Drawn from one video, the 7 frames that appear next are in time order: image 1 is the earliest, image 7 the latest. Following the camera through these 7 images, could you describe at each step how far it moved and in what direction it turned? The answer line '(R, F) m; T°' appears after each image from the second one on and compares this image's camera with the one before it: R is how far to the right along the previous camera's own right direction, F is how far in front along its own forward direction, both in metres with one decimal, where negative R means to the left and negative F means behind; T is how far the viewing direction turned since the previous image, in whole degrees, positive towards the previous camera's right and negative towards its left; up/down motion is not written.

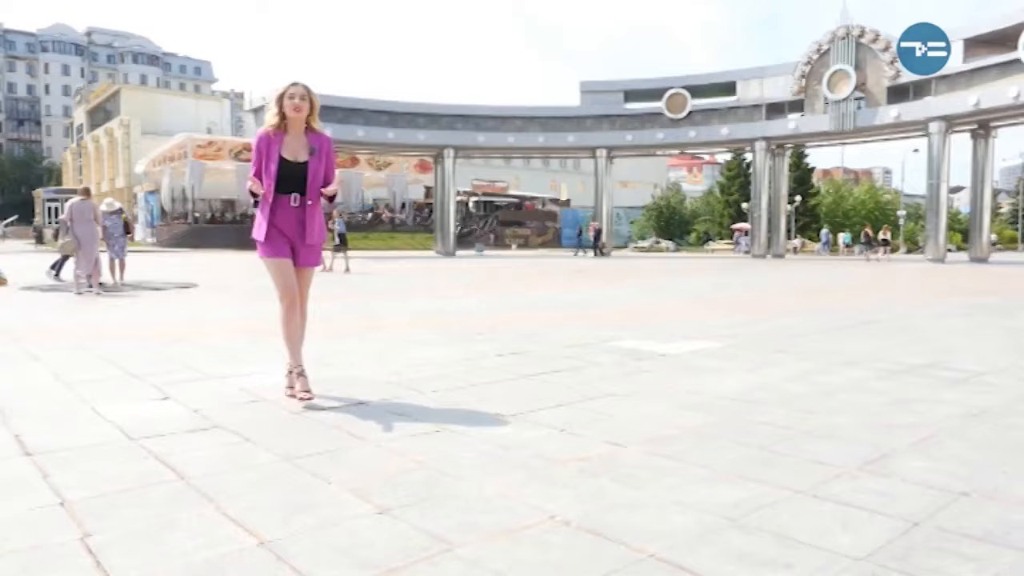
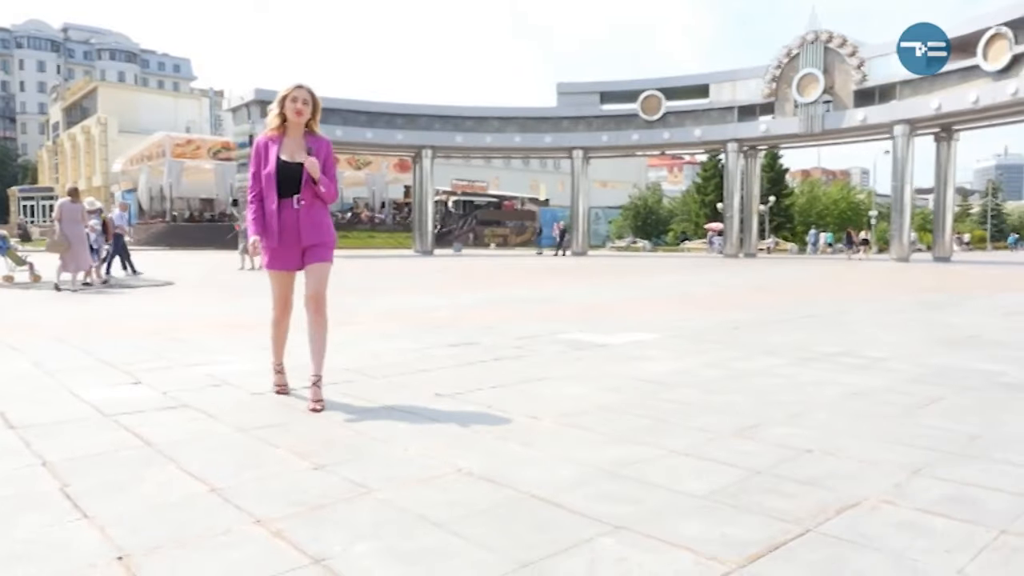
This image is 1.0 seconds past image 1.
(+0.3, -0.5) m; +1°
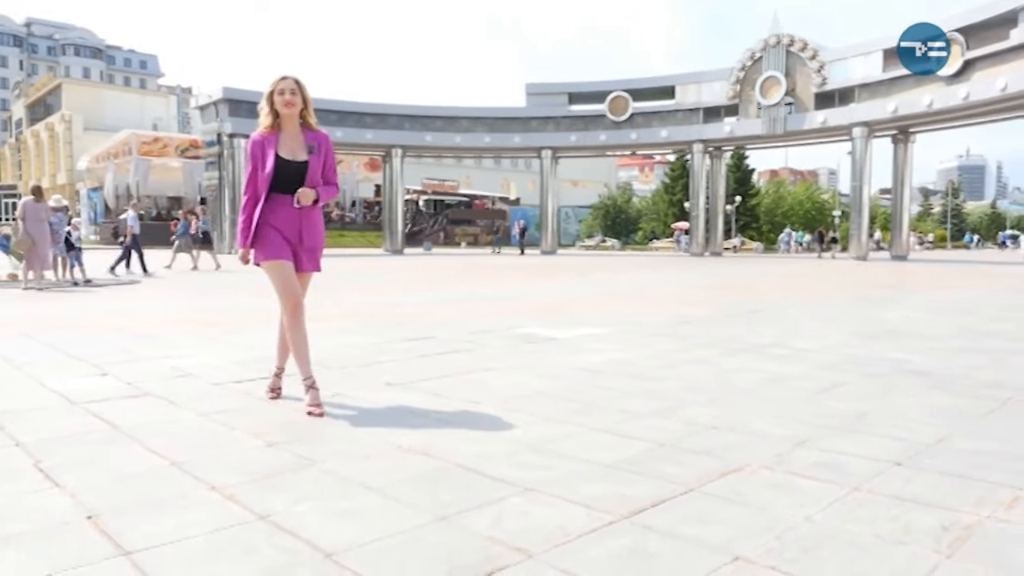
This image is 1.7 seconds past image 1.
(+0.2, -0.4) m; +2°
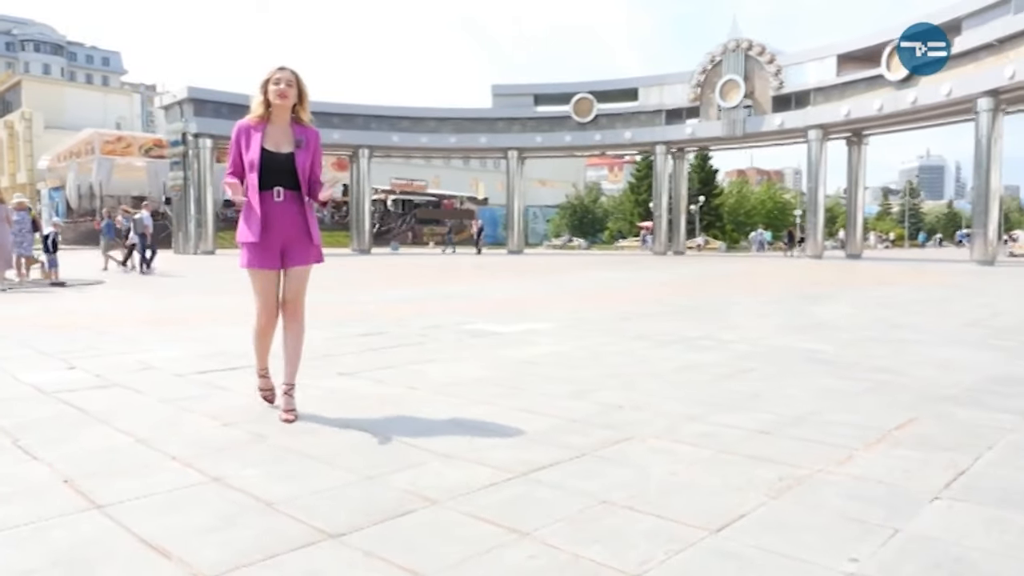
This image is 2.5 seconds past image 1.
(+0.2, -0.5) m; +2°
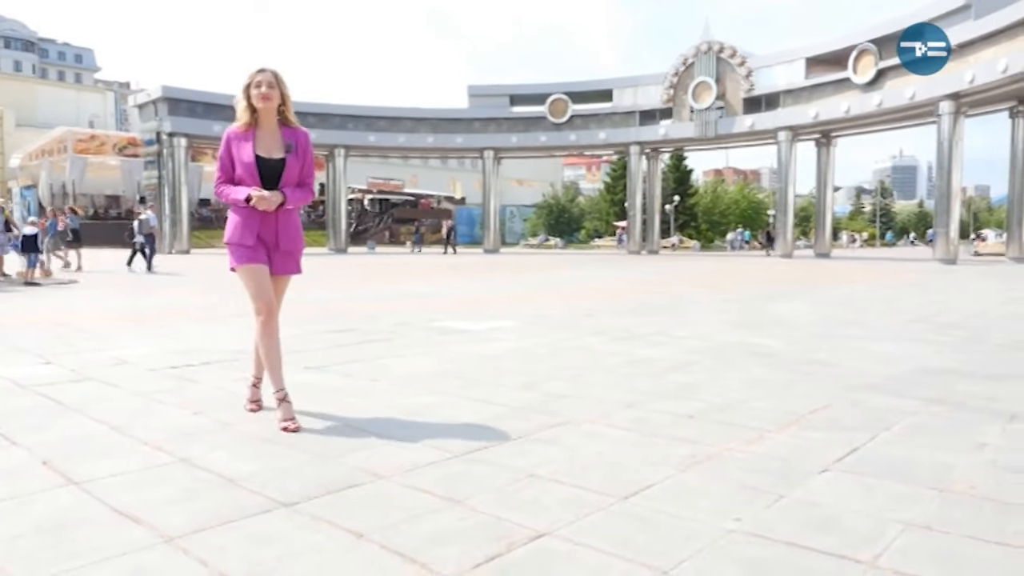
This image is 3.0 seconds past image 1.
(+0.2, -0.3) m; +2°
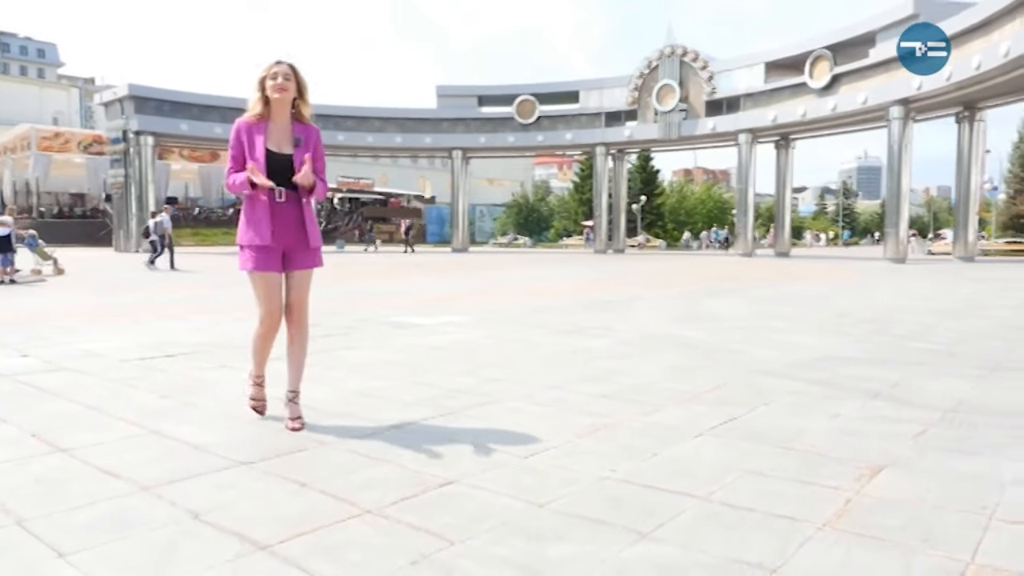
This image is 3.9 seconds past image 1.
(+0.2, -0.6) m; +2°
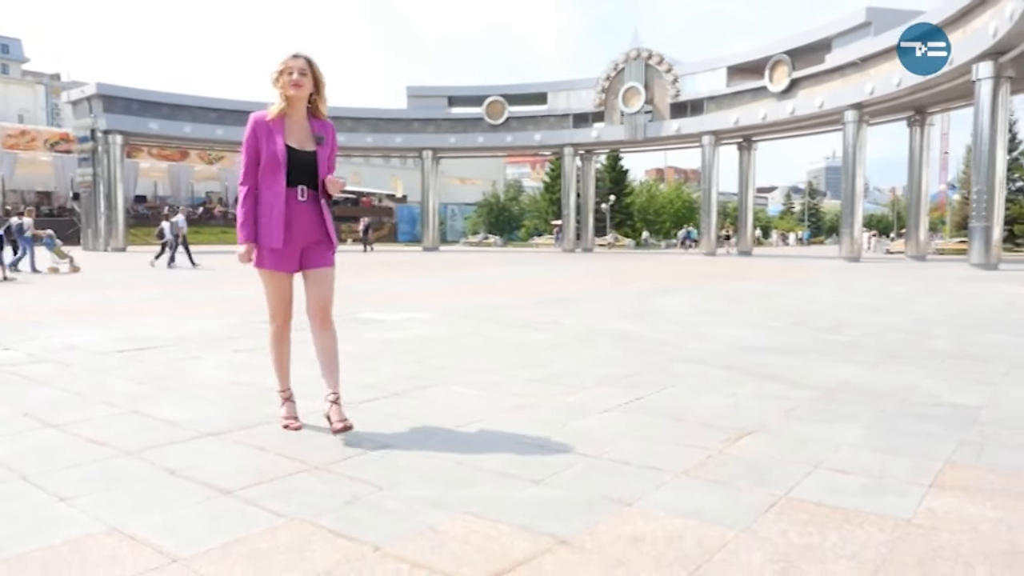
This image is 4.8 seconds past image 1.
(+0.2, -0.6) m; +2°
